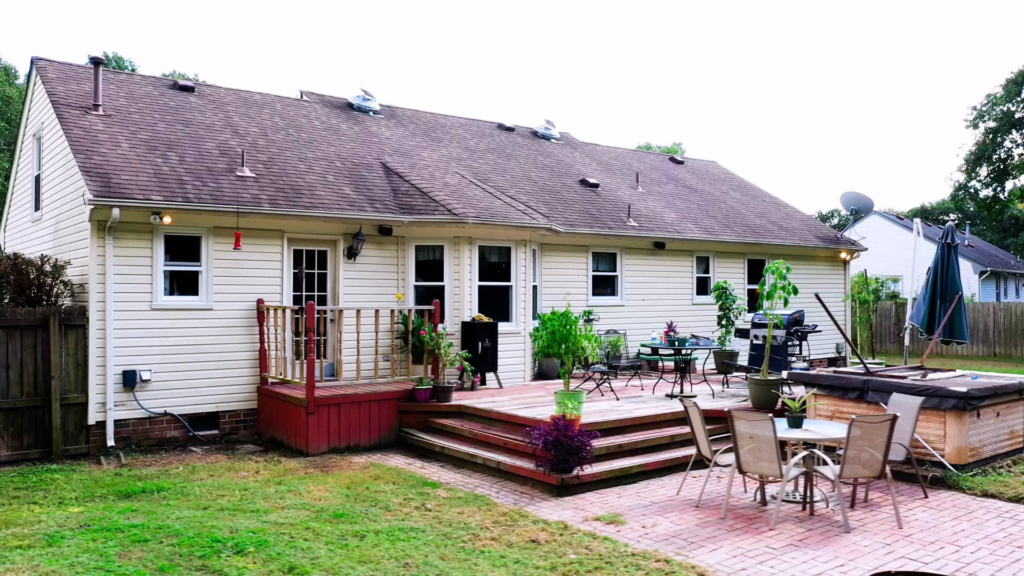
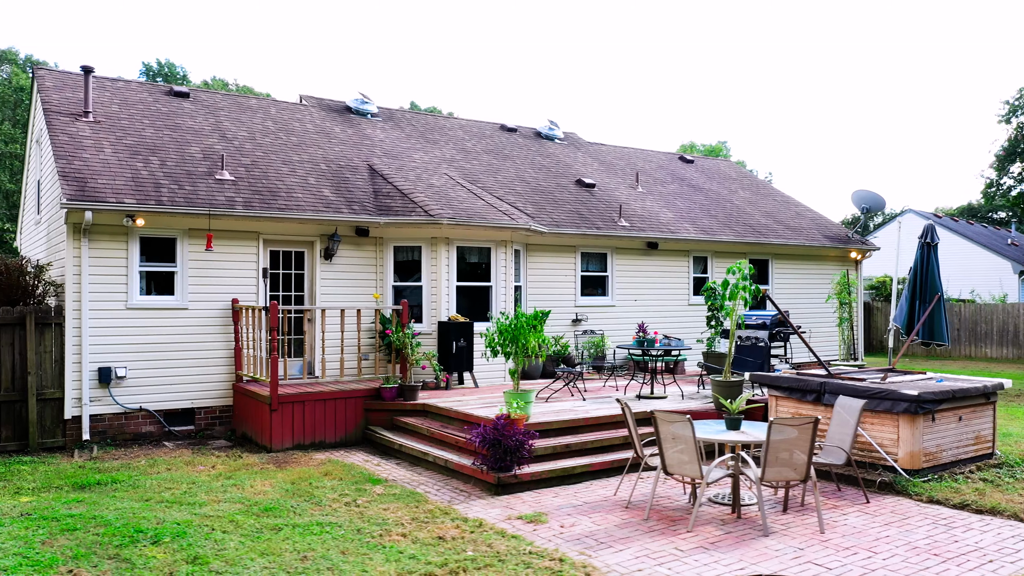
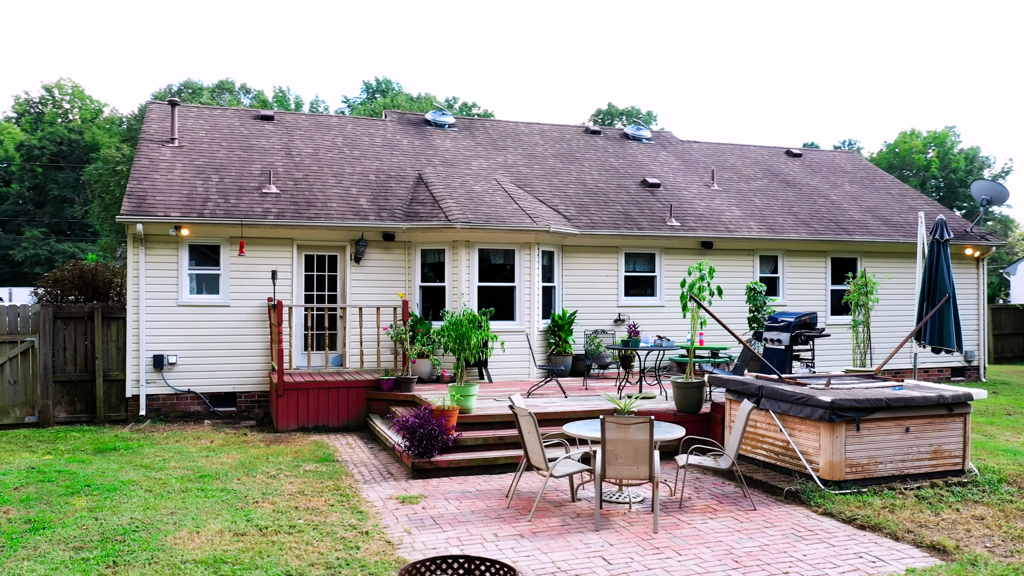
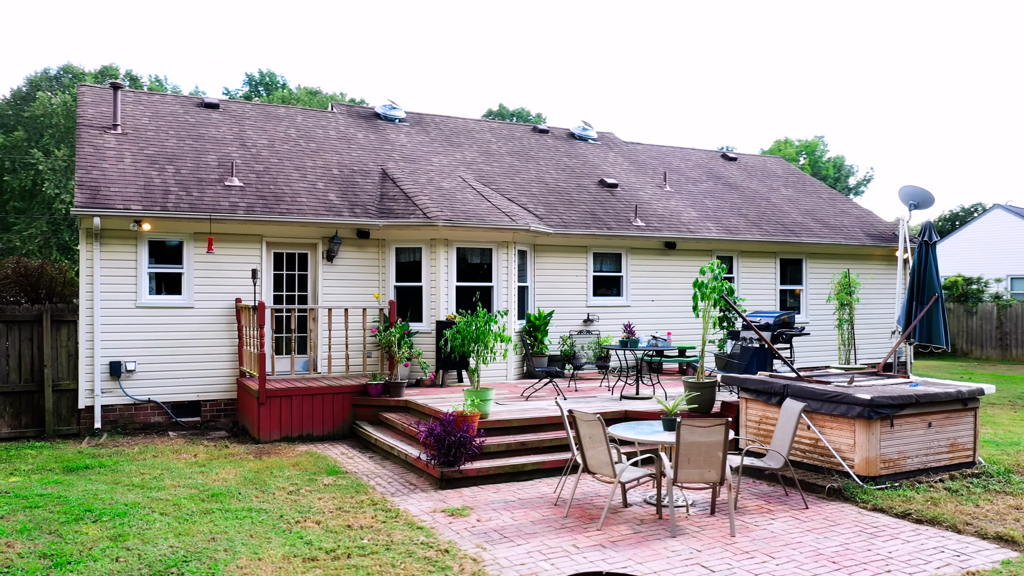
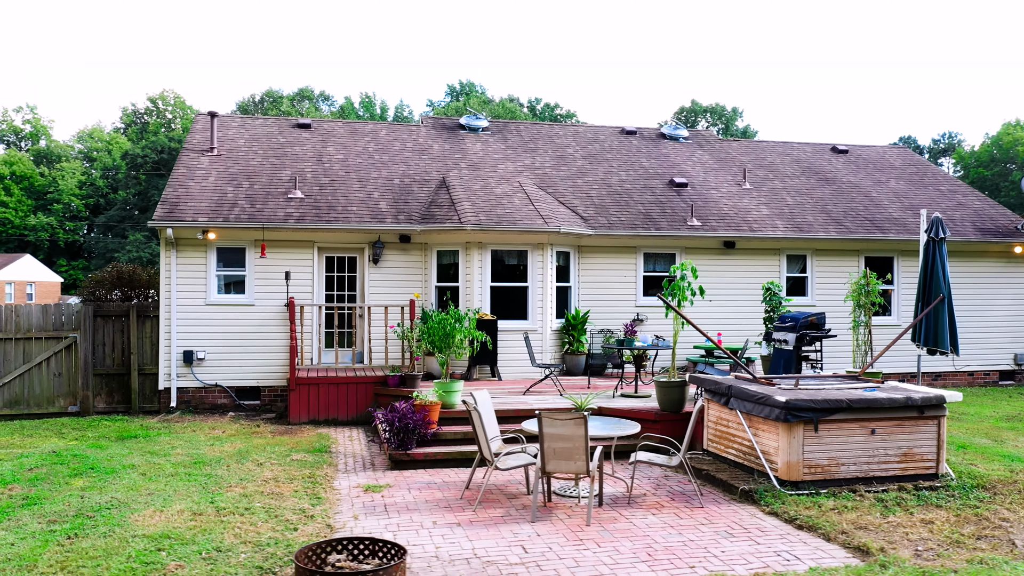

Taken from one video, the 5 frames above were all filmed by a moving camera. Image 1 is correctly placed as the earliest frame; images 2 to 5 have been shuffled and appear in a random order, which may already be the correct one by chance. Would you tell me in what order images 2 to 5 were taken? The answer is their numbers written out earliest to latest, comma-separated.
2, 4, 3, 5
